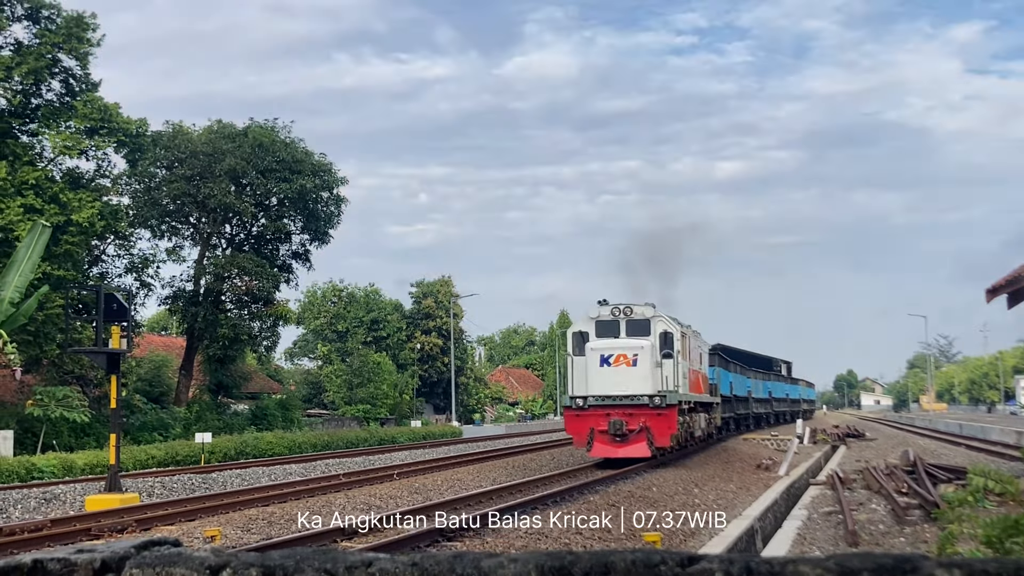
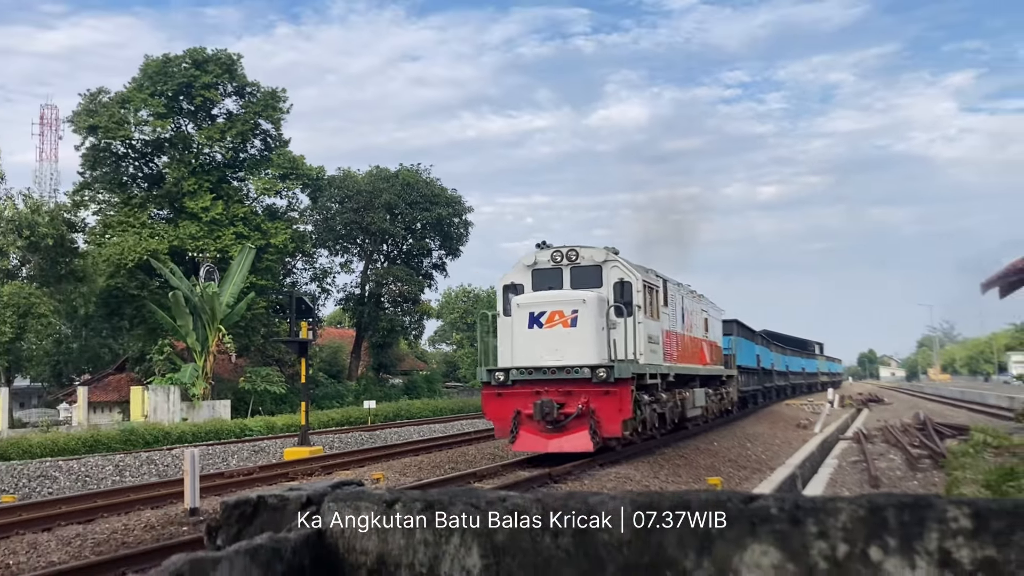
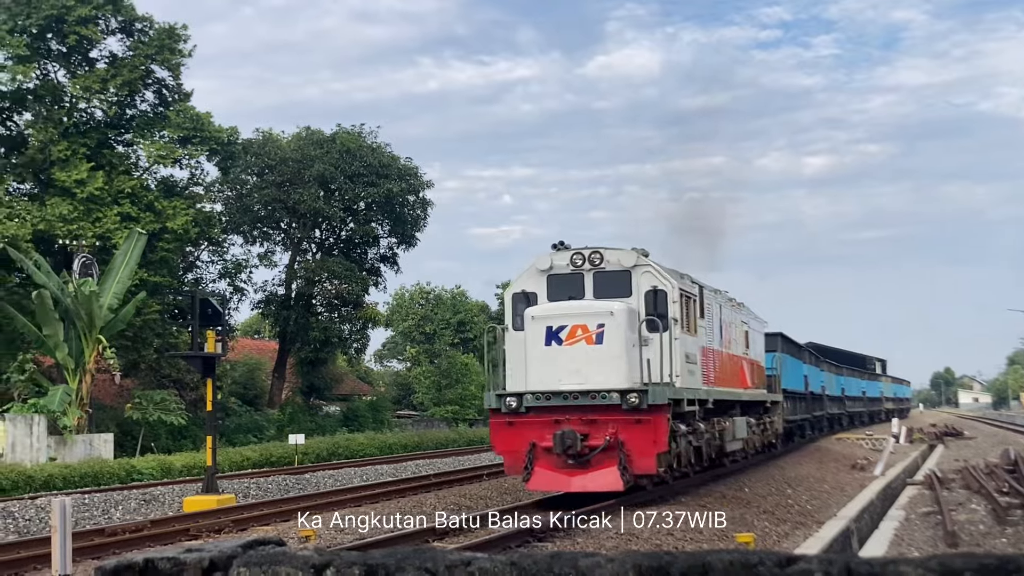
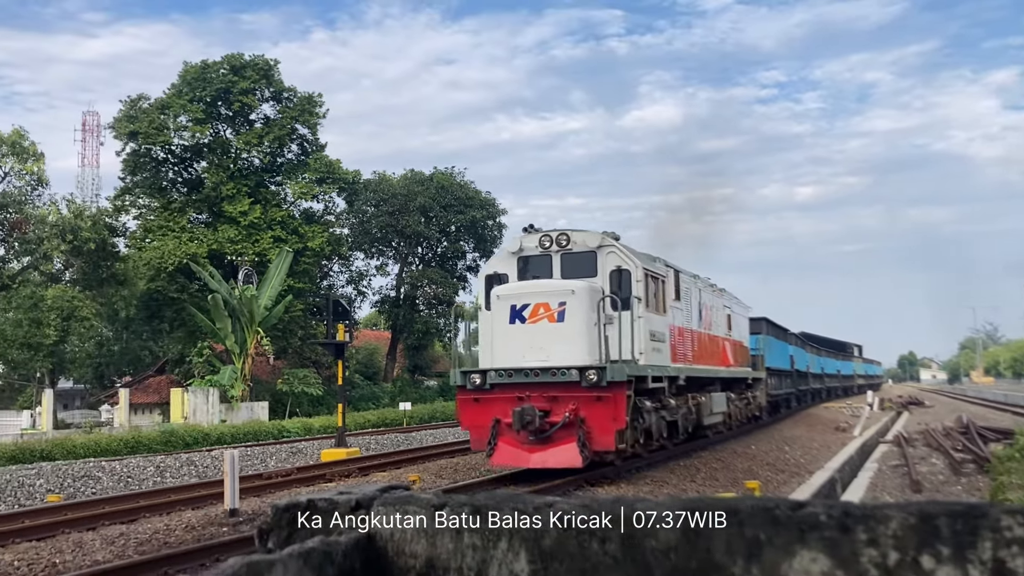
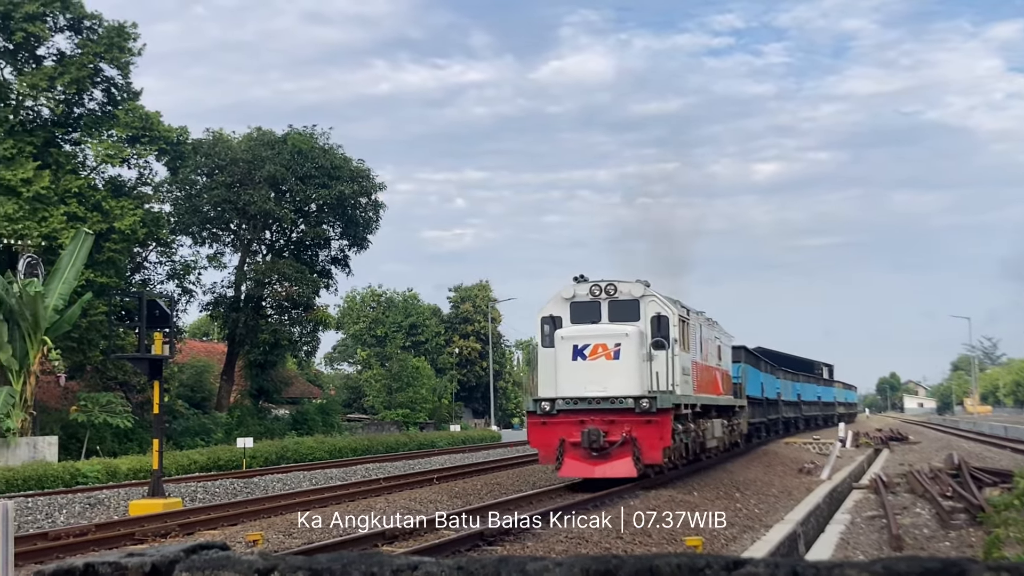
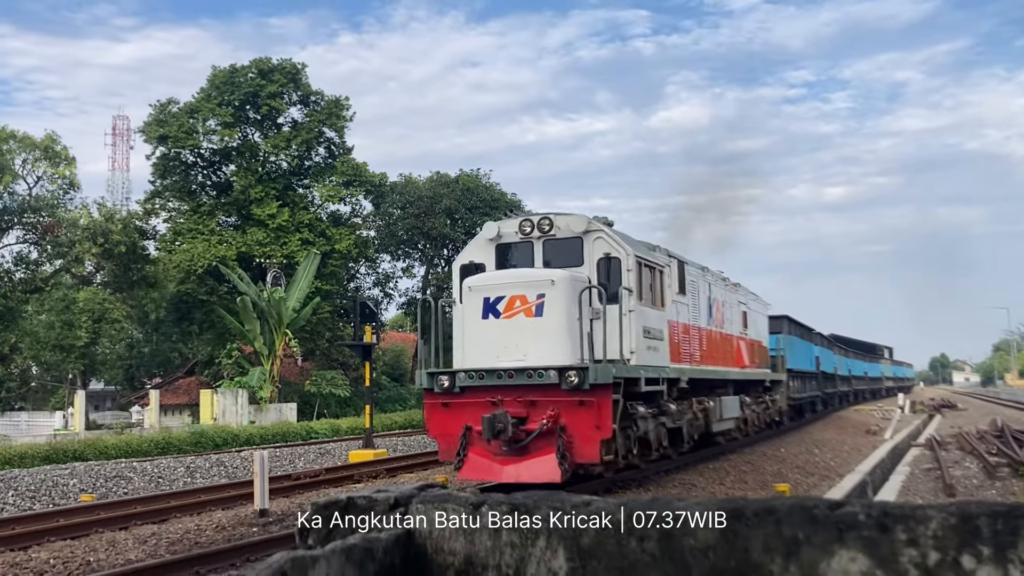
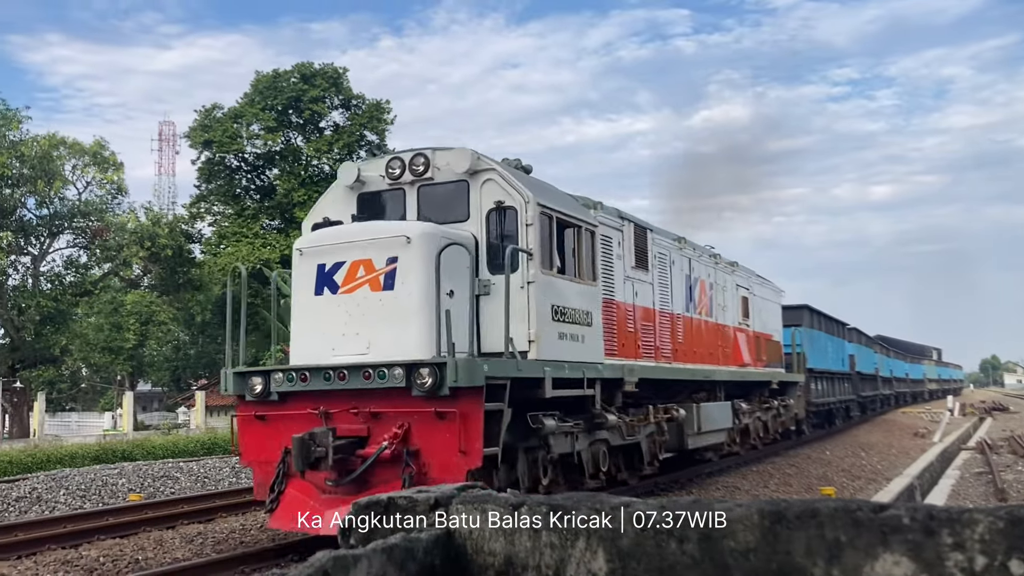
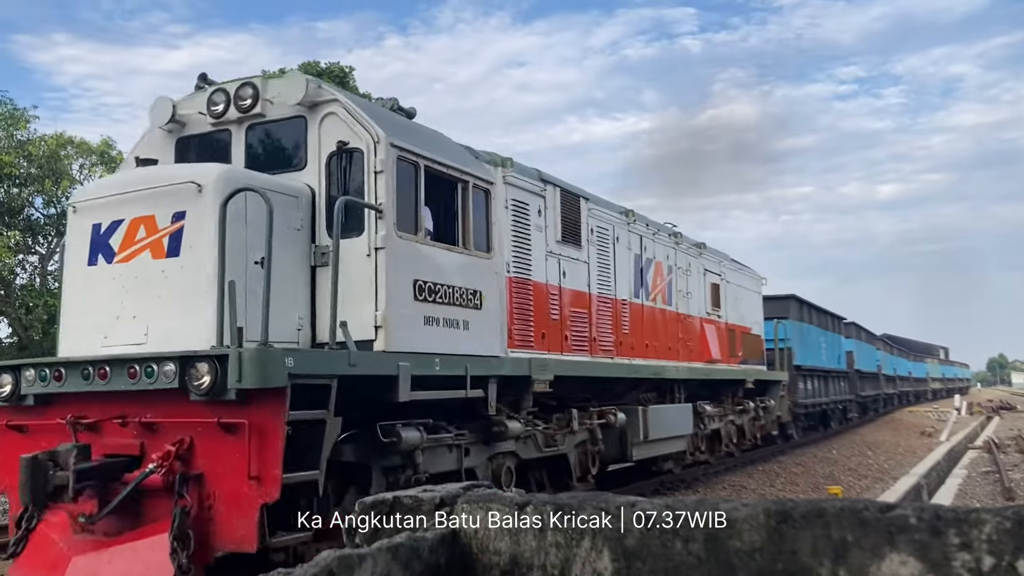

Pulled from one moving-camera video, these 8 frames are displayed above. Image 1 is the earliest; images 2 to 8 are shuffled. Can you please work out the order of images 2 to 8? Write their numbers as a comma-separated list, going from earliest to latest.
5, 3, 2, 4, 6, 7, 8
